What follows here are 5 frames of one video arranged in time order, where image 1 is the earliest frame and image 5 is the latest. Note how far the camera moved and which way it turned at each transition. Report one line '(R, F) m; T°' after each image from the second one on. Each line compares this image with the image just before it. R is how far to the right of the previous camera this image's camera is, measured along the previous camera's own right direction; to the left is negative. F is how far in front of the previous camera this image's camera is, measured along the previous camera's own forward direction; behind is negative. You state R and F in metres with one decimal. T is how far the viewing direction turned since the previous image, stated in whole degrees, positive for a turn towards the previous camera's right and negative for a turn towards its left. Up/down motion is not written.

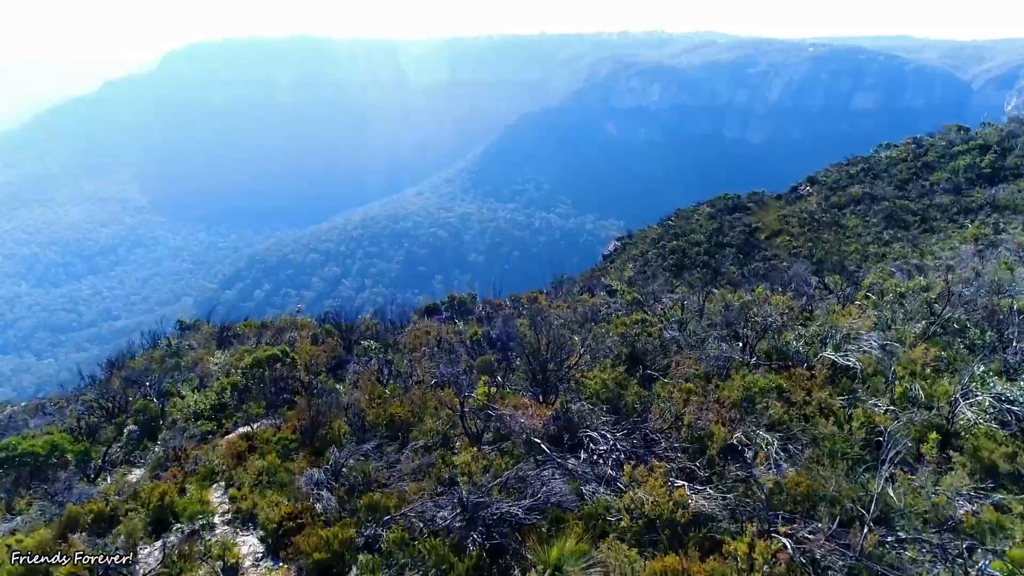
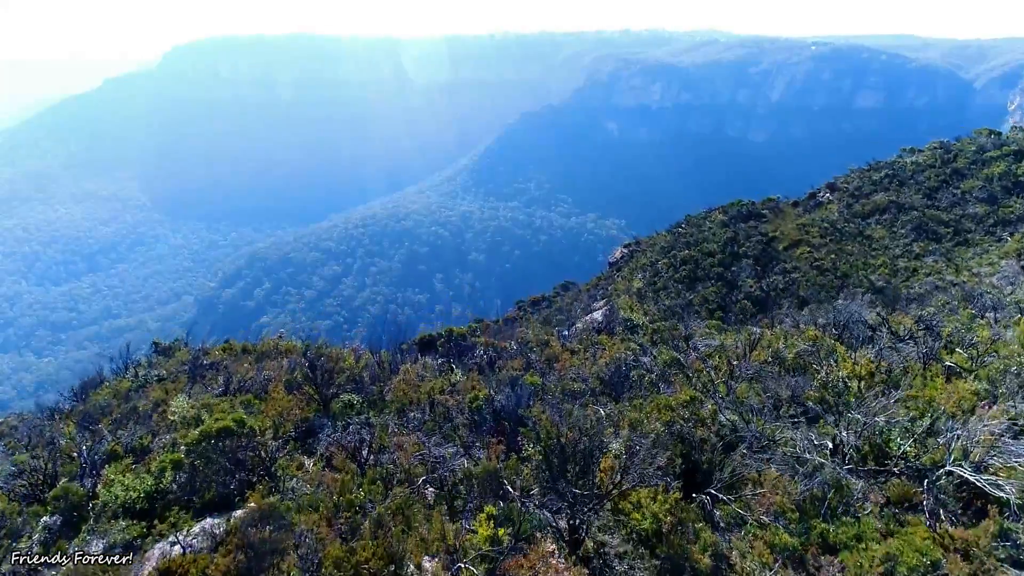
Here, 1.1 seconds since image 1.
(-0.1, +1.2) m; 0°
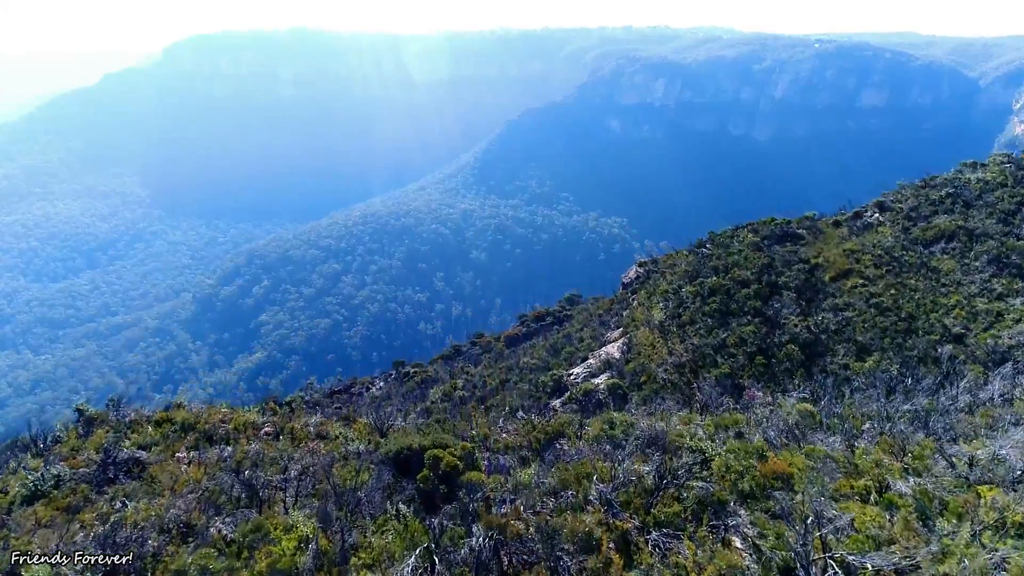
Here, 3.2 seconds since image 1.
(-0.1, +2.7) m; 0°
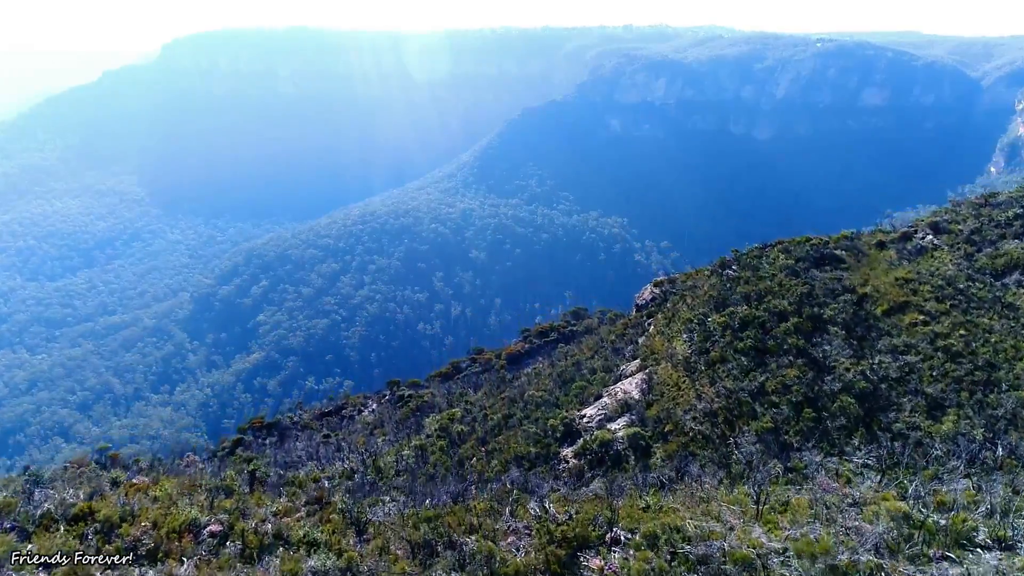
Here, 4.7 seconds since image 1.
(-0.2, +2.3) m; 0°
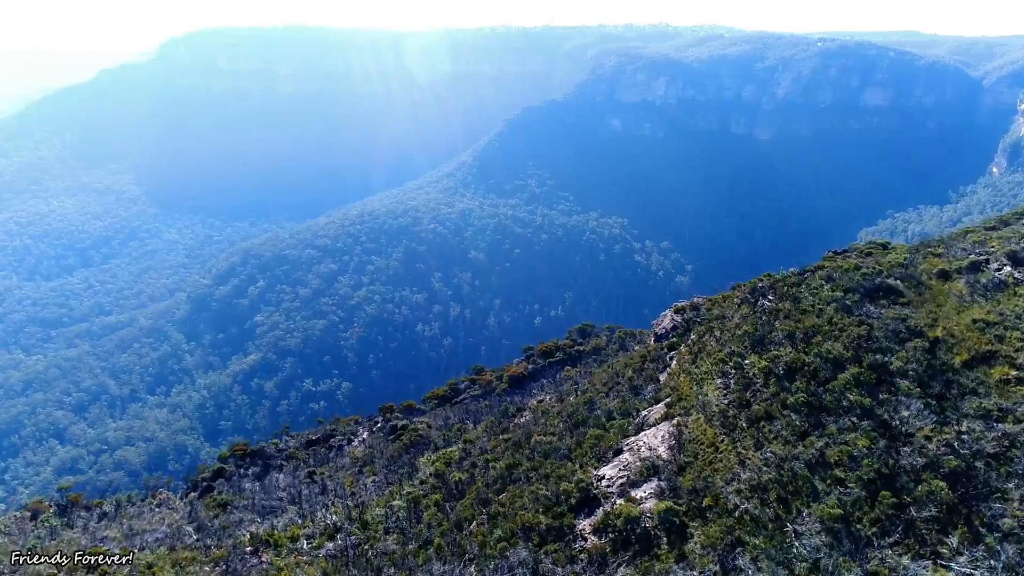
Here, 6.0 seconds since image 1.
(-0.2, +2.5) m; 0°
